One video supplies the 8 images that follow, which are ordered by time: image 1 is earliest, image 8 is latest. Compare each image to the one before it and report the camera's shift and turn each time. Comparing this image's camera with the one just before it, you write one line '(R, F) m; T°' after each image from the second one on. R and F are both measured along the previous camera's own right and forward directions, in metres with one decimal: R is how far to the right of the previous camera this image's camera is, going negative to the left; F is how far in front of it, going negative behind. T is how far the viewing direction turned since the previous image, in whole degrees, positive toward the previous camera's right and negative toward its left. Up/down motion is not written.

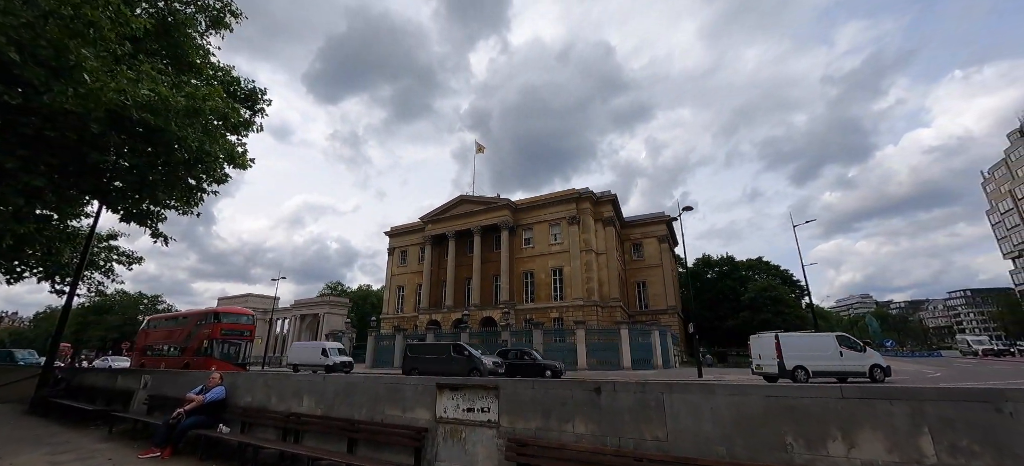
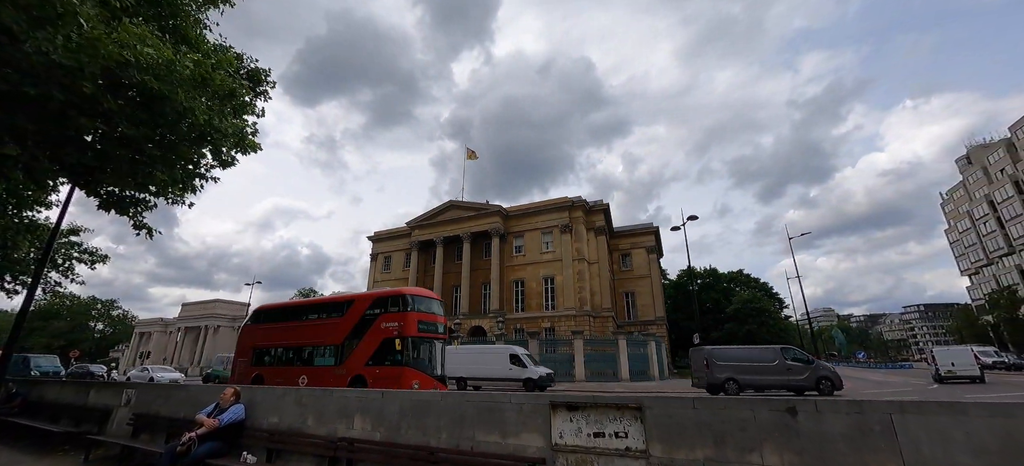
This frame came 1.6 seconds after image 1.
(-1.8, +1.1) m; +3°
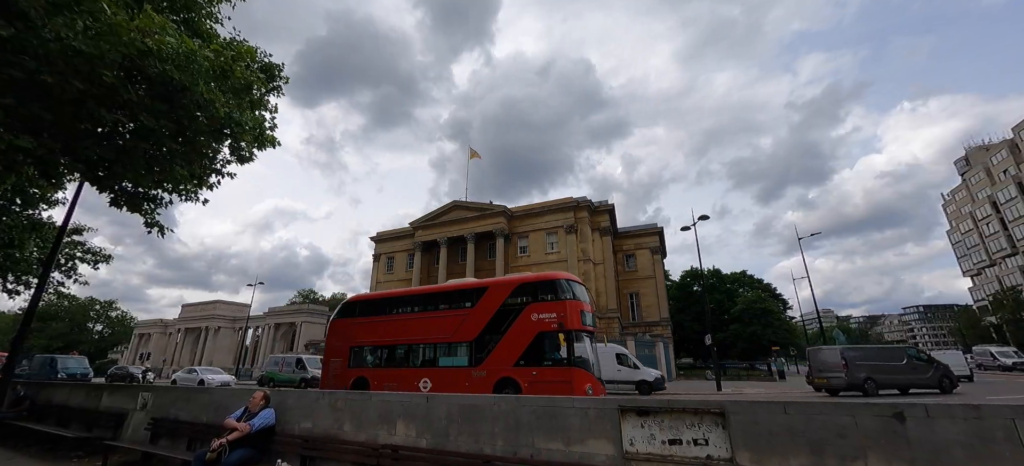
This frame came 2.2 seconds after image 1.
(-0.7, +0.3) m; 0°
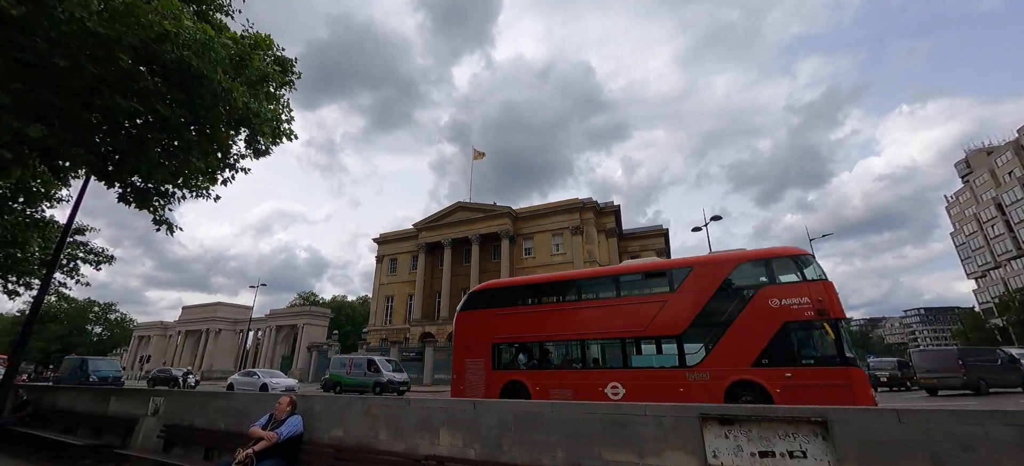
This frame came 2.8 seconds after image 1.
(-0.7, +0.4) m; 0°
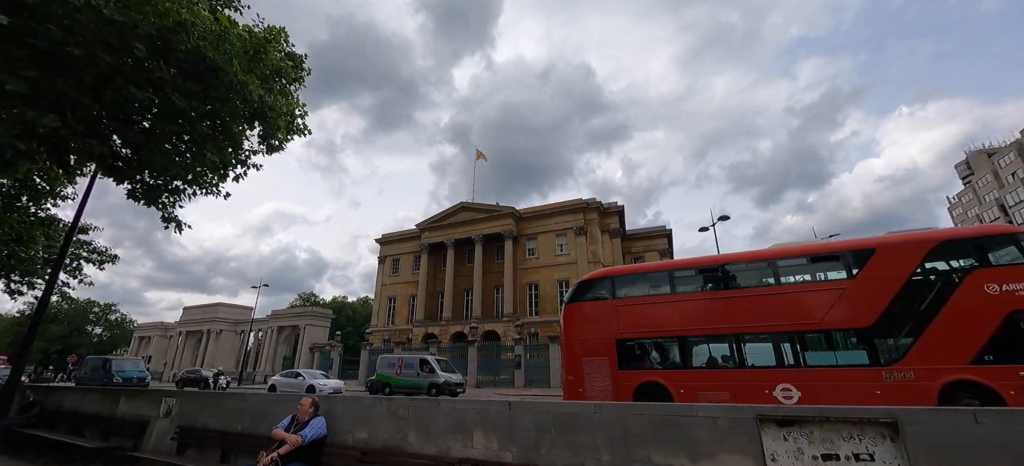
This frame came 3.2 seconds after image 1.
(-0.4, +0.2) m; 0°
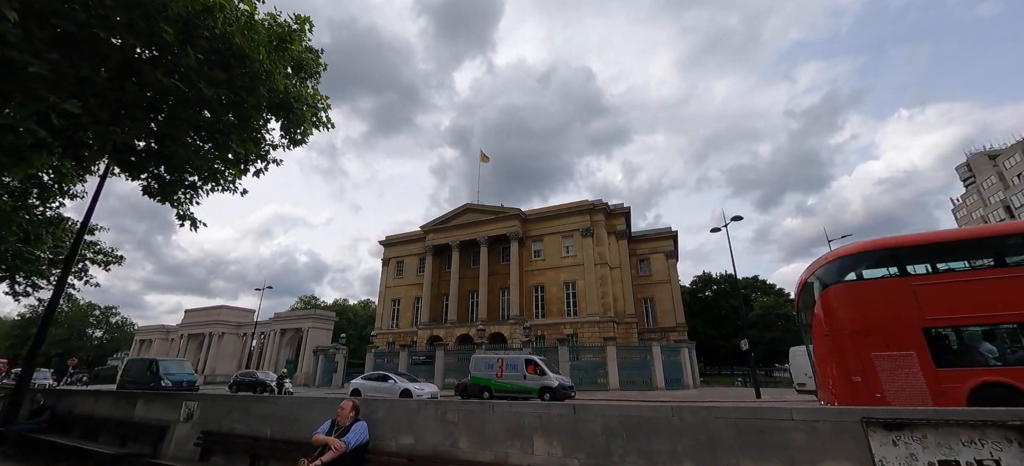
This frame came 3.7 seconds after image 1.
(-0.7, +0.3) m; 0°
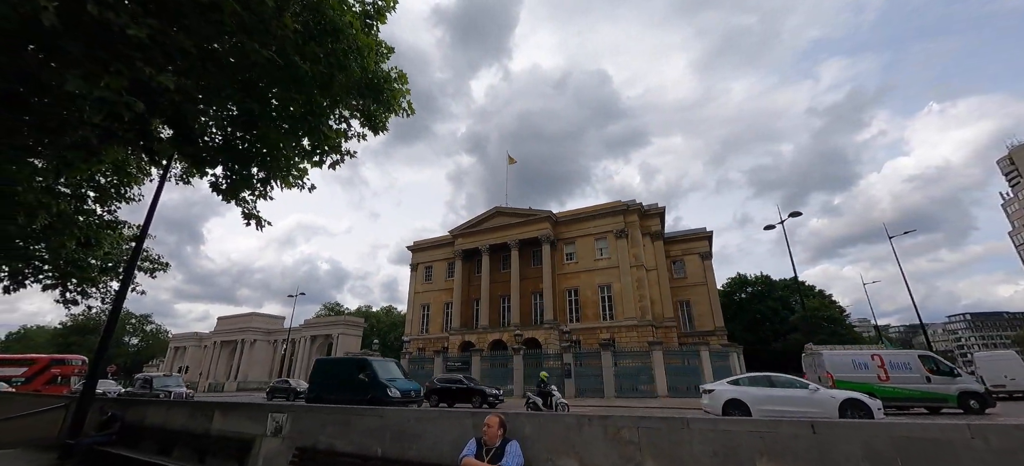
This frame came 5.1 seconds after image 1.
(-1.7, +0.8) m; -2°
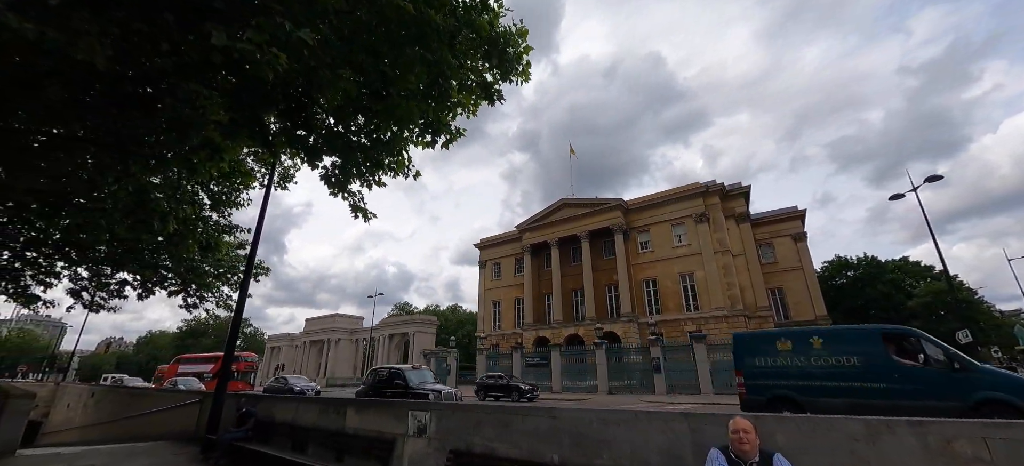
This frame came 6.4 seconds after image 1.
(-1.5, +0.9) m; -8°
